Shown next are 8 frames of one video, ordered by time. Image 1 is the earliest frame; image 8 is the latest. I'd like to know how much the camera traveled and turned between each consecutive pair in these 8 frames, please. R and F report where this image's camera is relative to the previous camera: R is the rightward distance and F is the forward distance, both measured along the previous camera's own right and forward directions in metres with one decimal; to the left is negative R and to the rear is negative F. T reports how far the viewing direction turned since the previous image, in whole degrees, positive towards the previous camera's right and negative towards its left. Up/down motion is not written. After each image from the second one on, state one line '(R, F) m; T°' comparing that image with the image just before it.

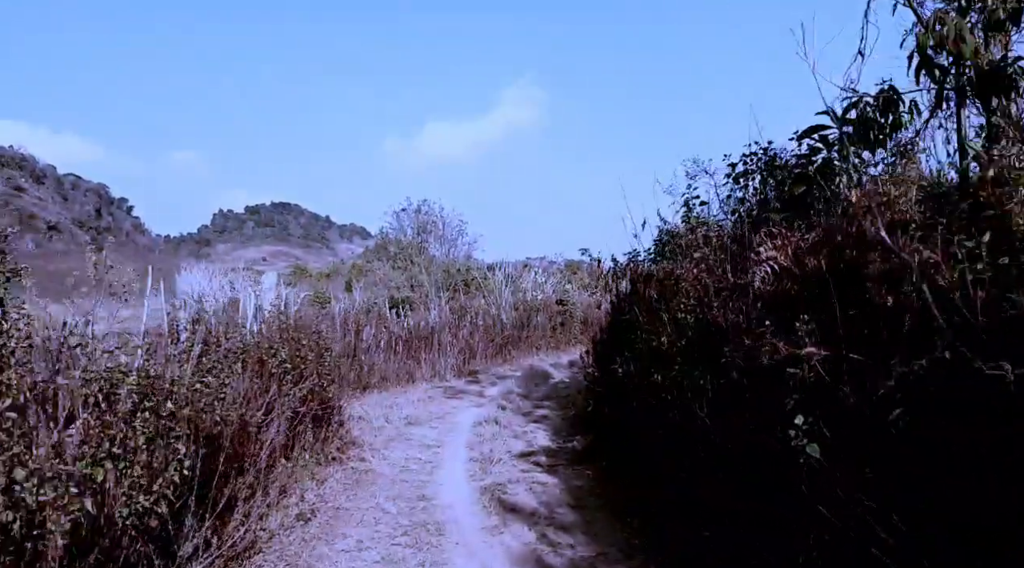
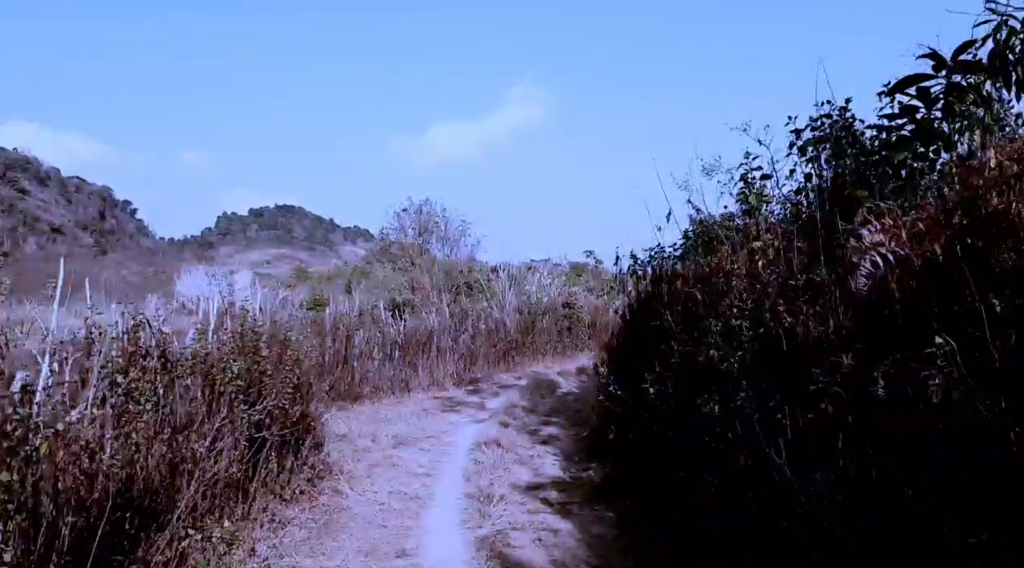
(0.0, +1.1) m; 0°
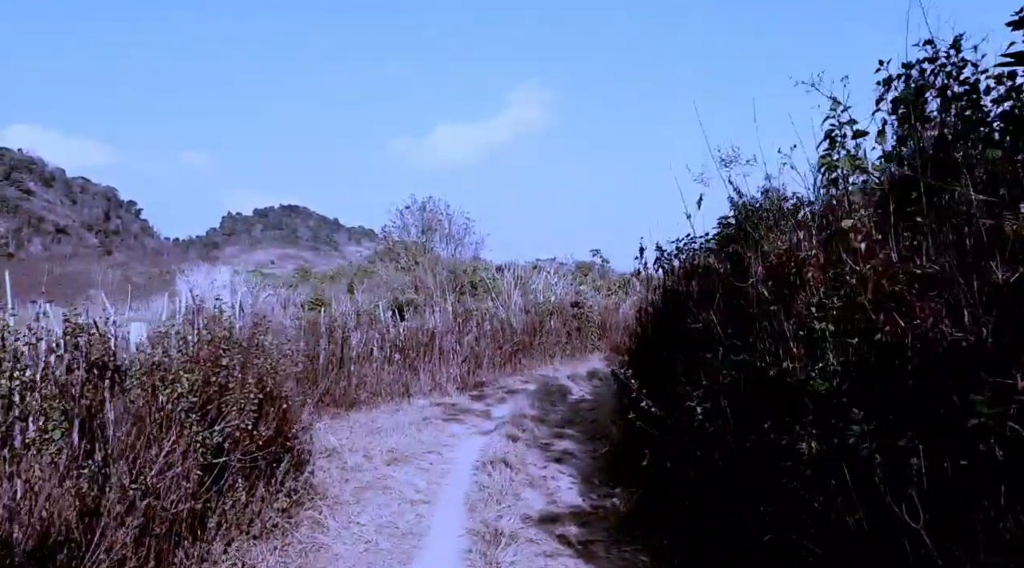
(0.0, +0.9) m; 0°
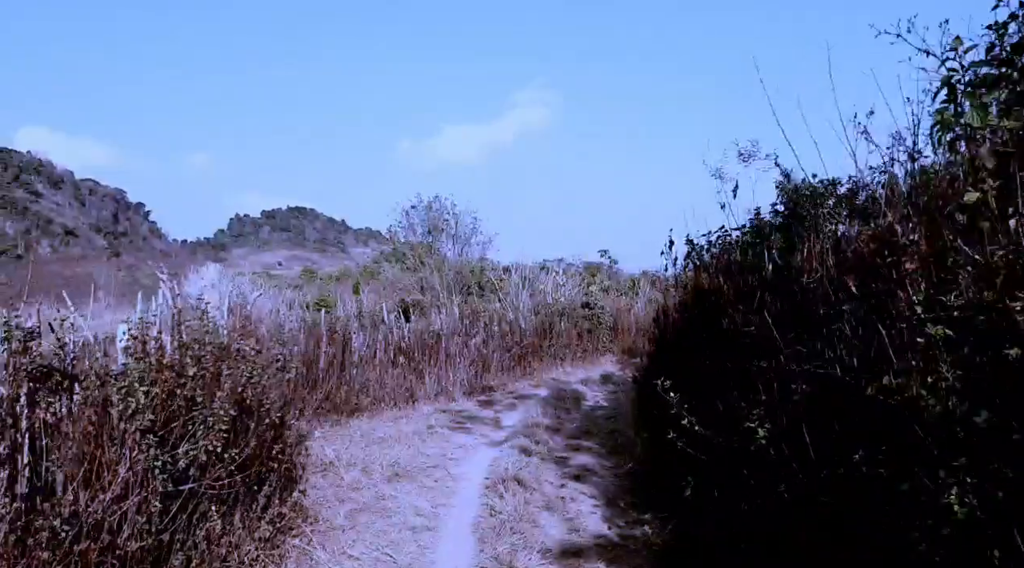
(0.0, +0.6) m; 0°
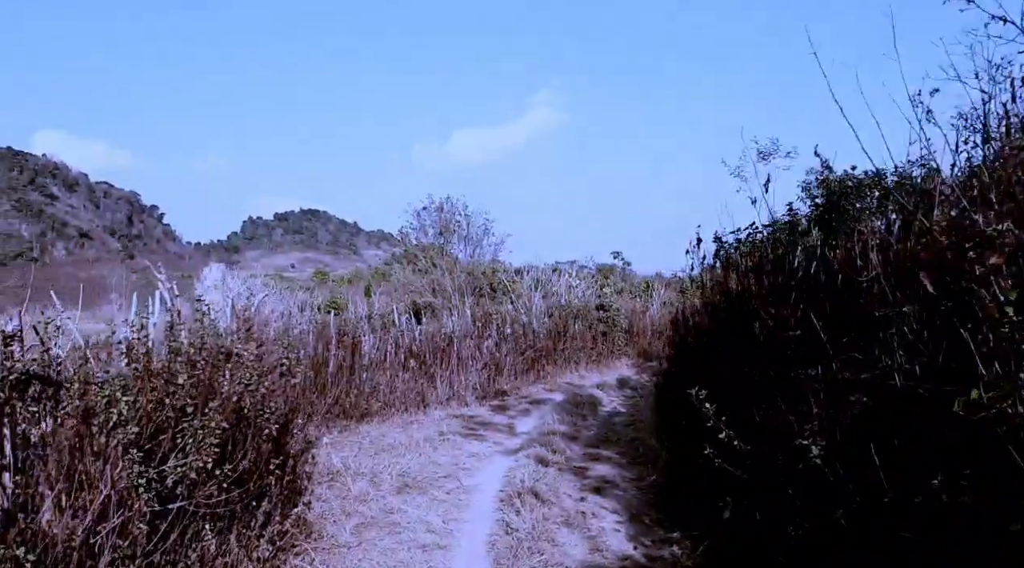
(0.0, +0.3) m; -1°
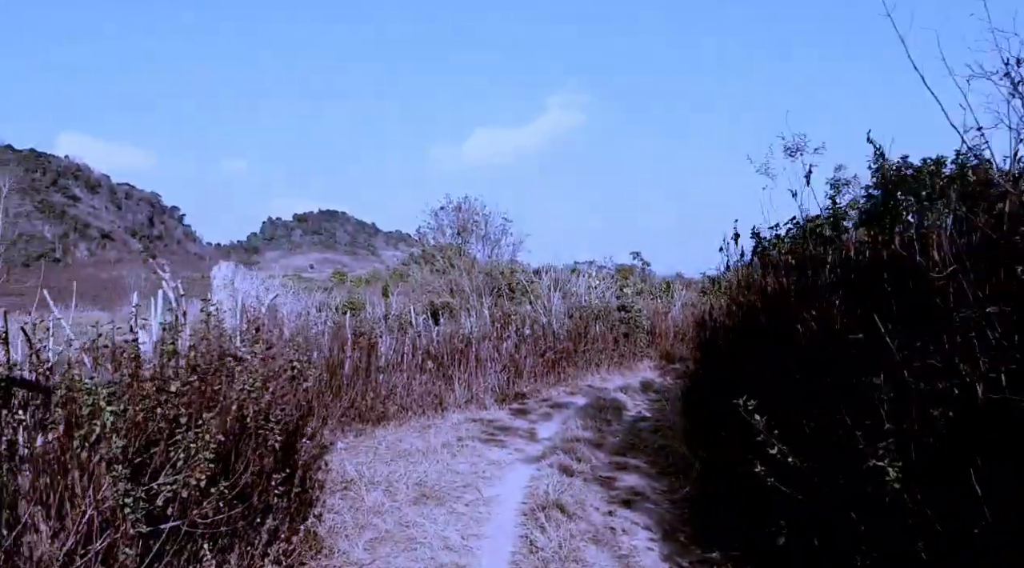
(0.0, +0.3) m; -1°
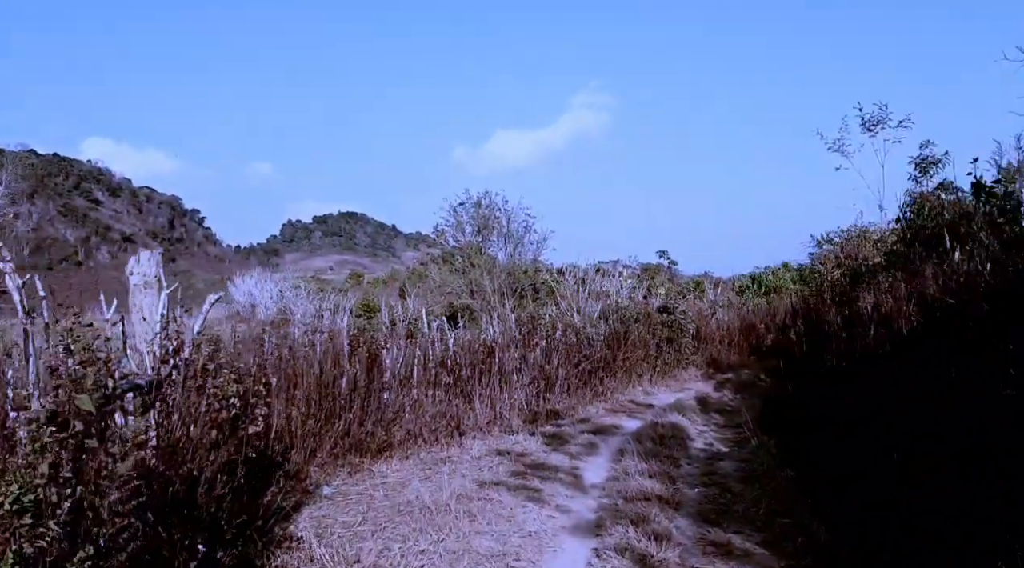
(-0.1, +2.0) m; -1°
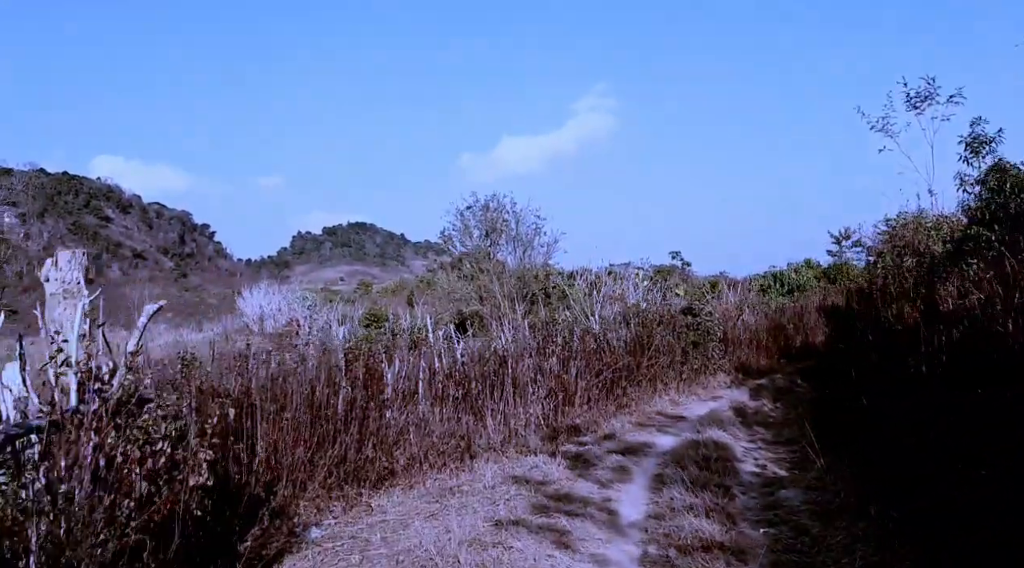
(0.0, +1.0) m; -1°
